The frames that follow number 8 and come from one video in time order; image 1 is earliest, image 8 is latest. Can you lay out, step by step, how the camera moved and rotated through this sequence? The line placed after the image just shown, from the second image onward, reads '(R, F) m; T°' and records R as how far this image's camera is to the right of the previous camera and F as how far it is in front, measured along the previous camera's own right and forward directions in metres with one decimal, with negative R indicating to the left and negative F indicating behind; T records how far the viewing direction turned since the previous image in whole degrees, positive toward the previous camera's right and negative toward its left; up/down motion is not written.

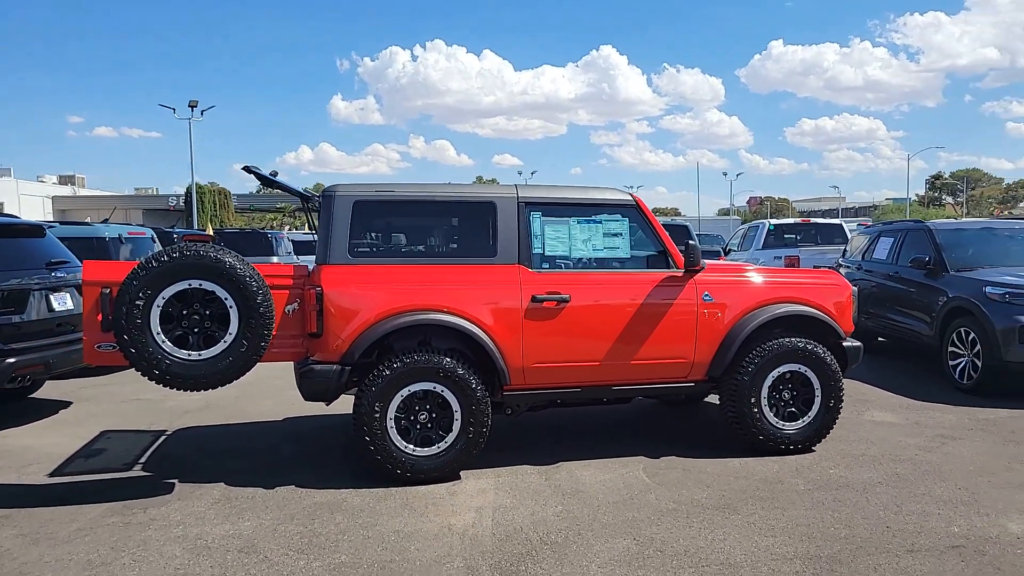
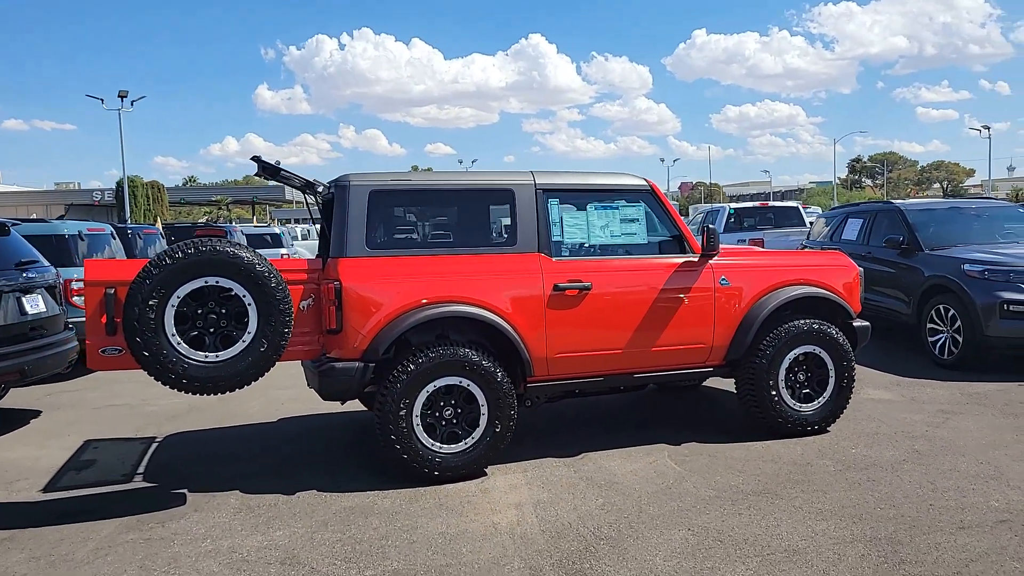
(-0.5, +0.2) m; +4°
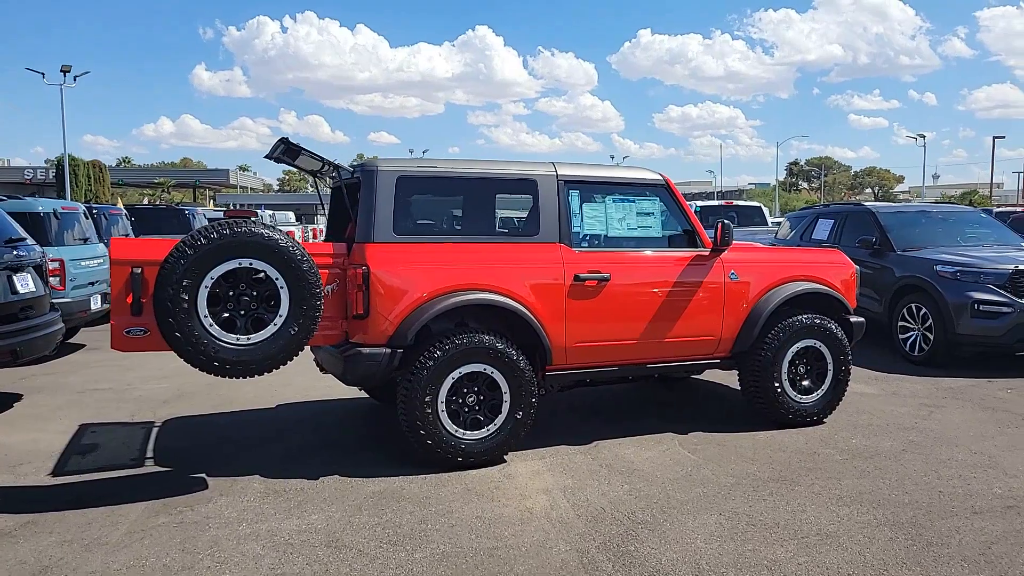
(-0.5, 0.0) m; +4°
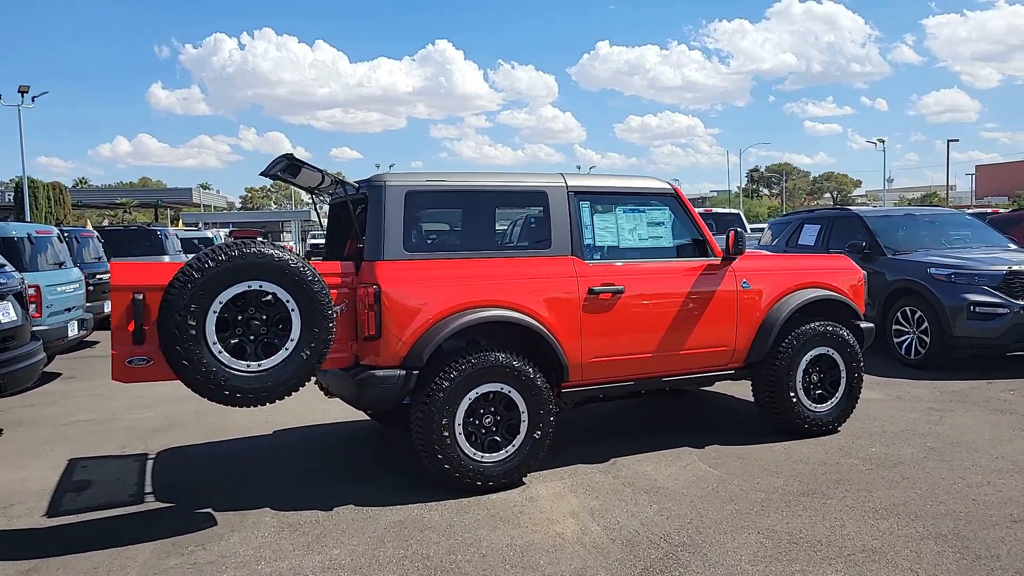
(-0.3, +0.2) m; +2°
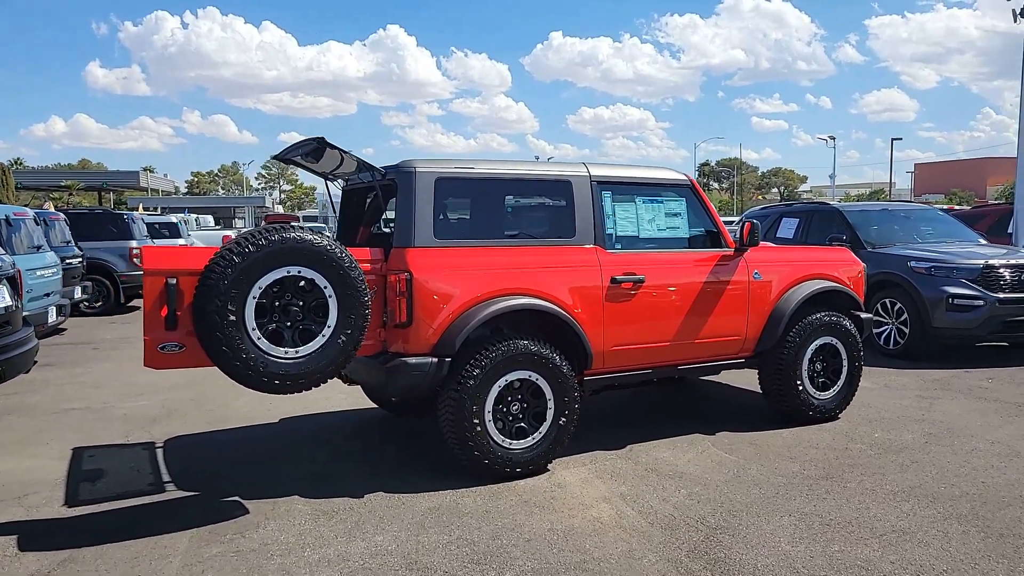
(-0.5, 0.0) m; +3°
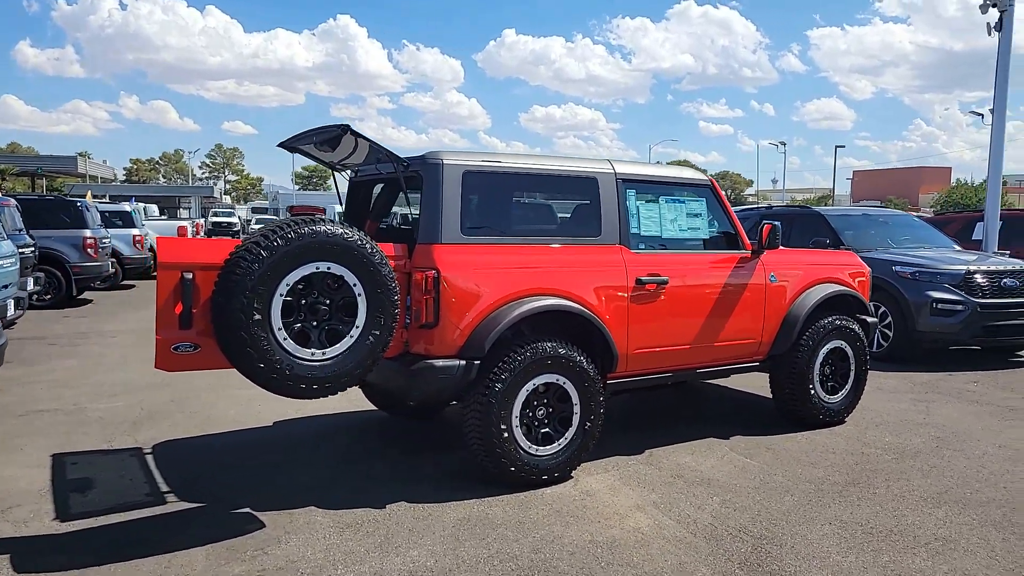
(-0.5, +0.2) m; +4°
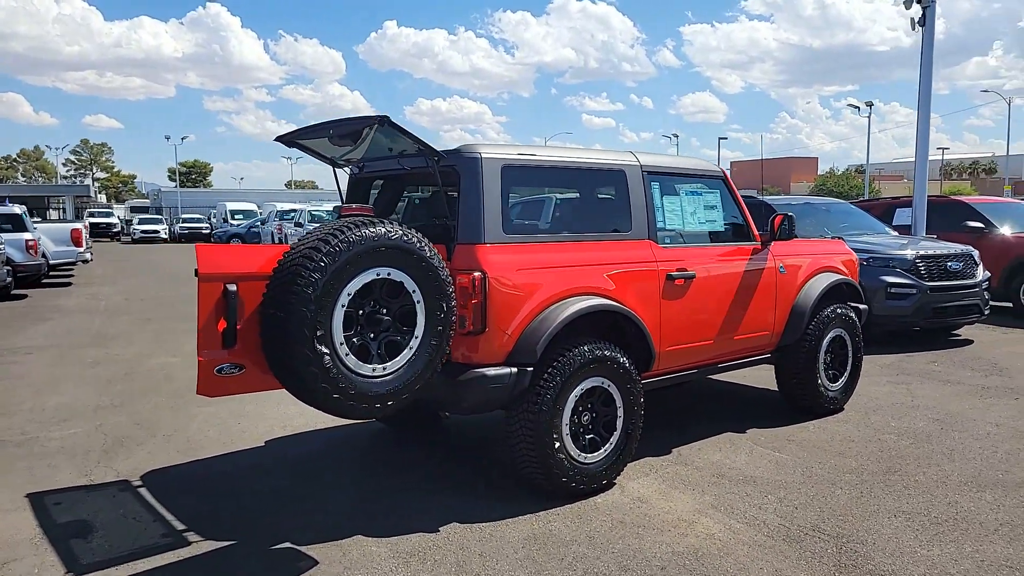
(-0.8, +0.3) m; +7°
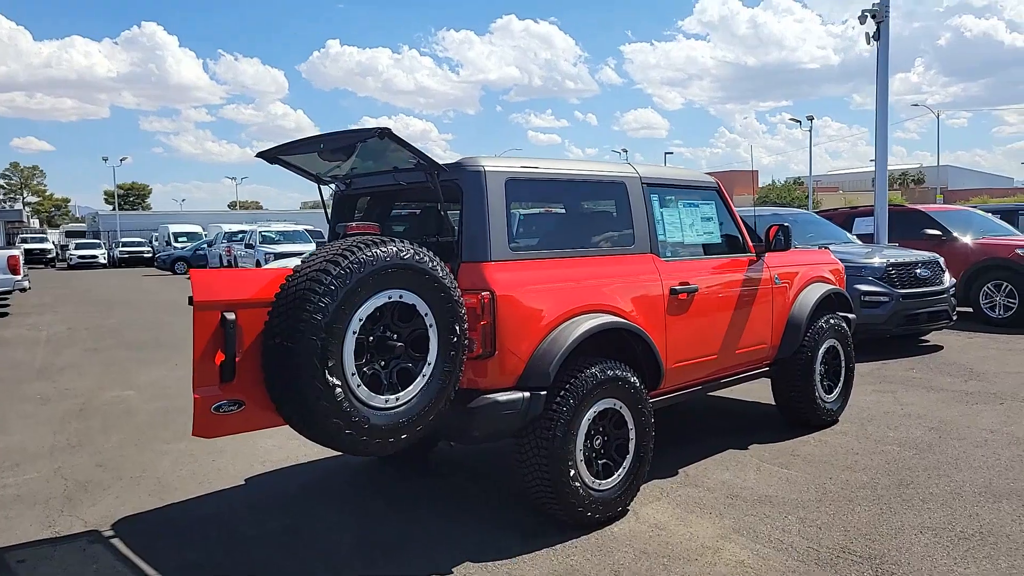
(-0.3, +0.2) m; +4°
